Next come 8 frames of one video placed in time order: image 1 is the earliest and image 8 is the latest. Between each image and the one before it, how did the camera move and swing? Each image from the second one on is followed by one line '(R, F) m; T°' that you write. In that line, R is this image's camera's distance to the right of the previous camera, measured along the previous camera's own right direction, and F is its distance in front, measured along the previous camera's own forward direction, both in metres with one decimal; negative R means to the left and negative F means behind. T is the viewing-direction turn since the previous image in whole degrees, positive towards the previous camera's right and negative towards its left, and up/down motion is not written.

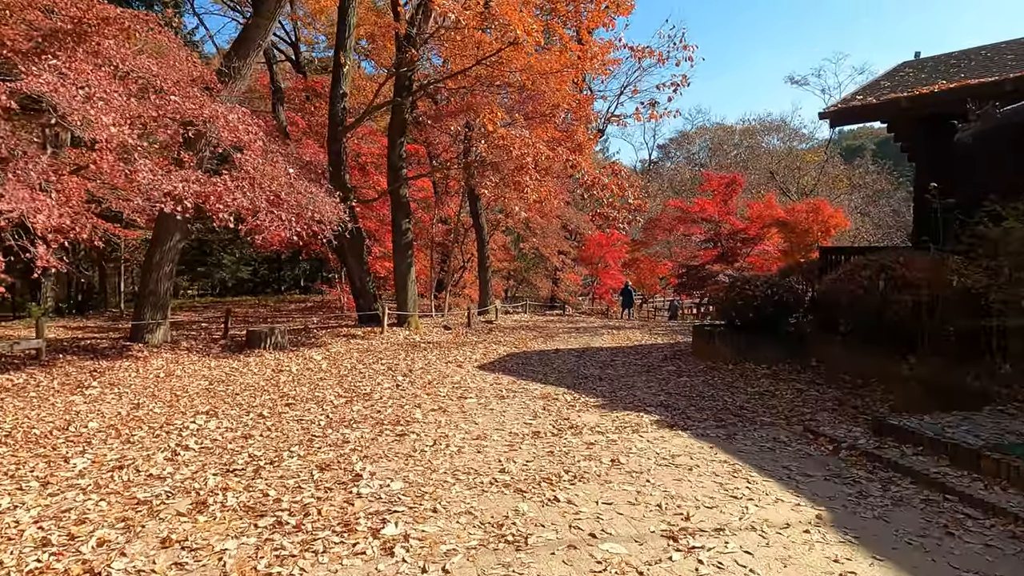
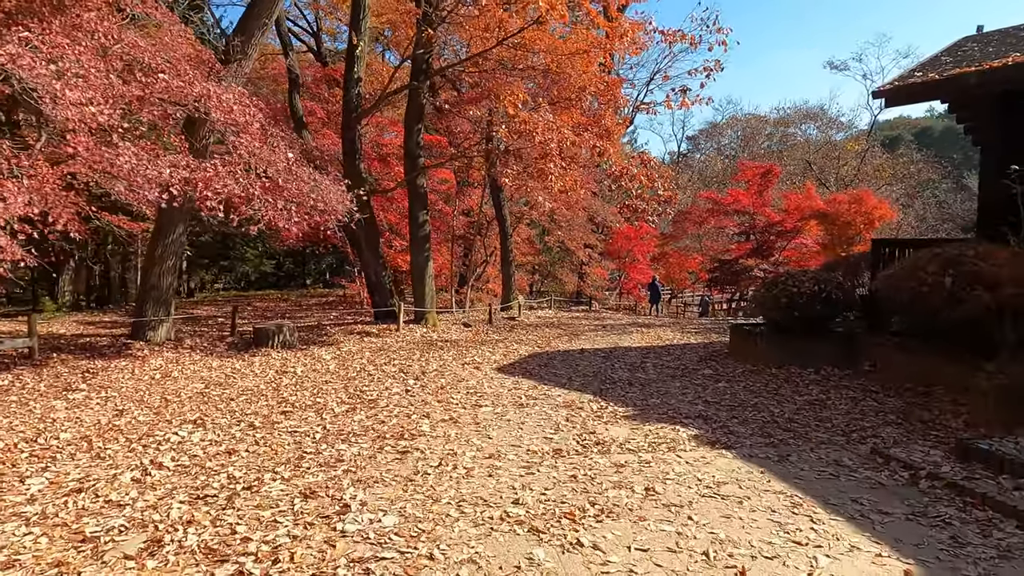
(+0.1, +0.7) m; -2°
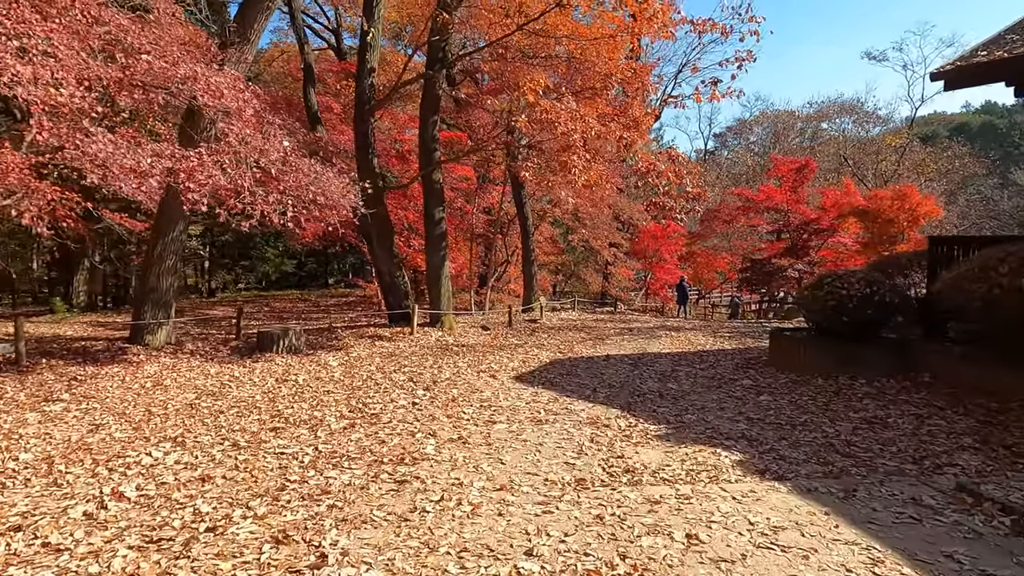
(+0.1, +0.7) m; -2°
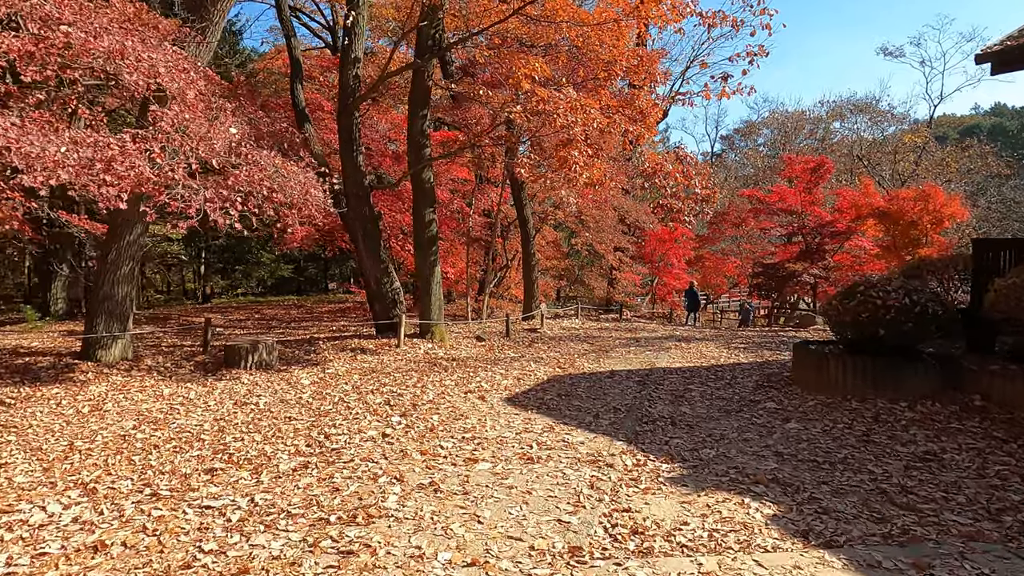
(+0.1, +0.9) m; 0°
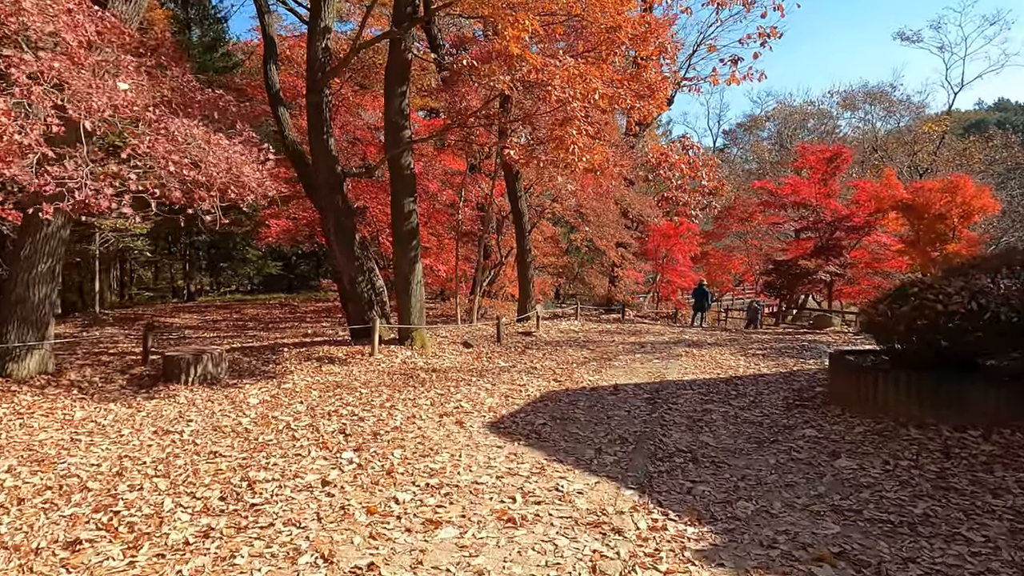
(+0.1, +1.2) m; 0°
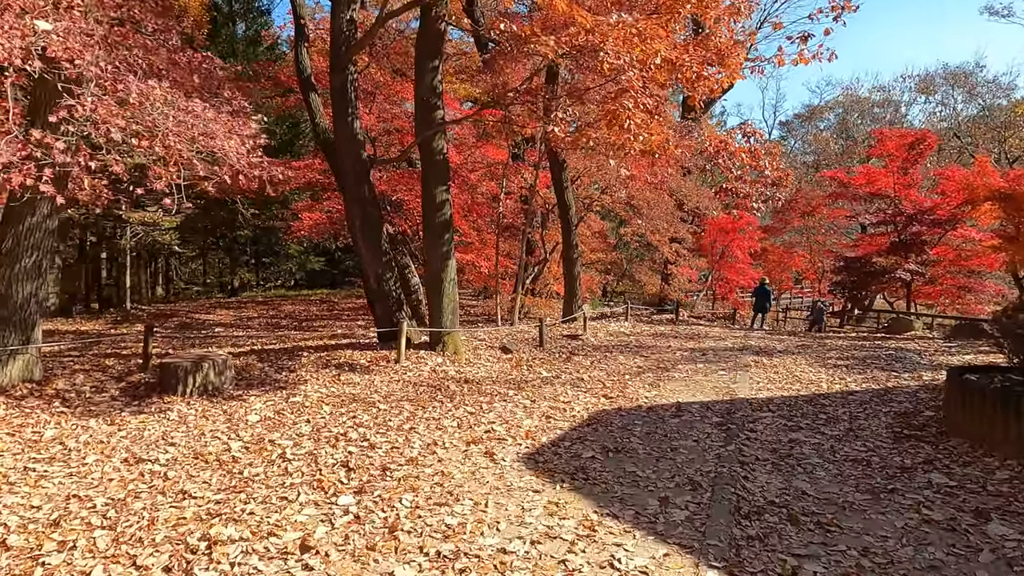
(0.0, +1.0) m; -4°
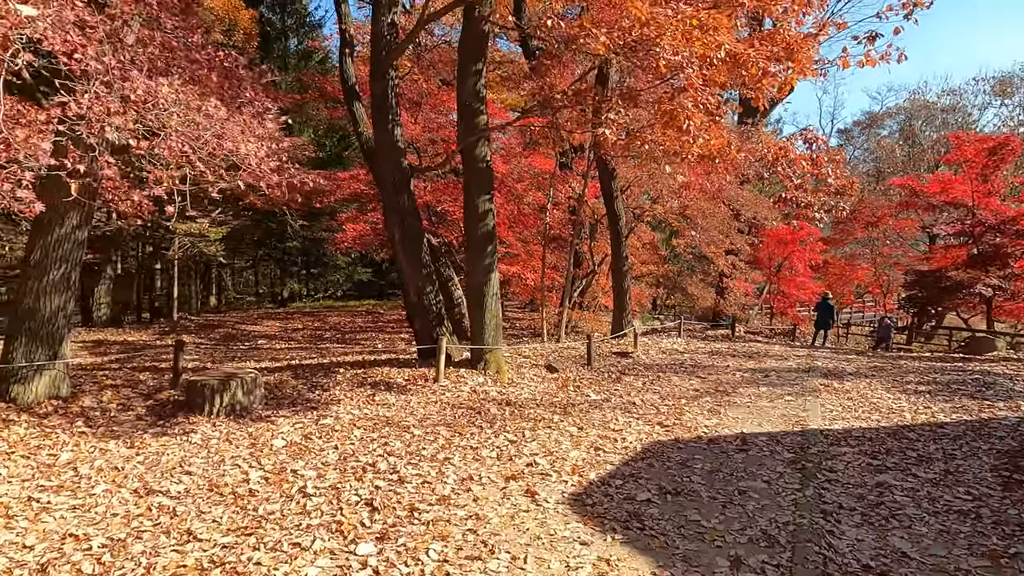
(0.0, +0.5) m; -4°
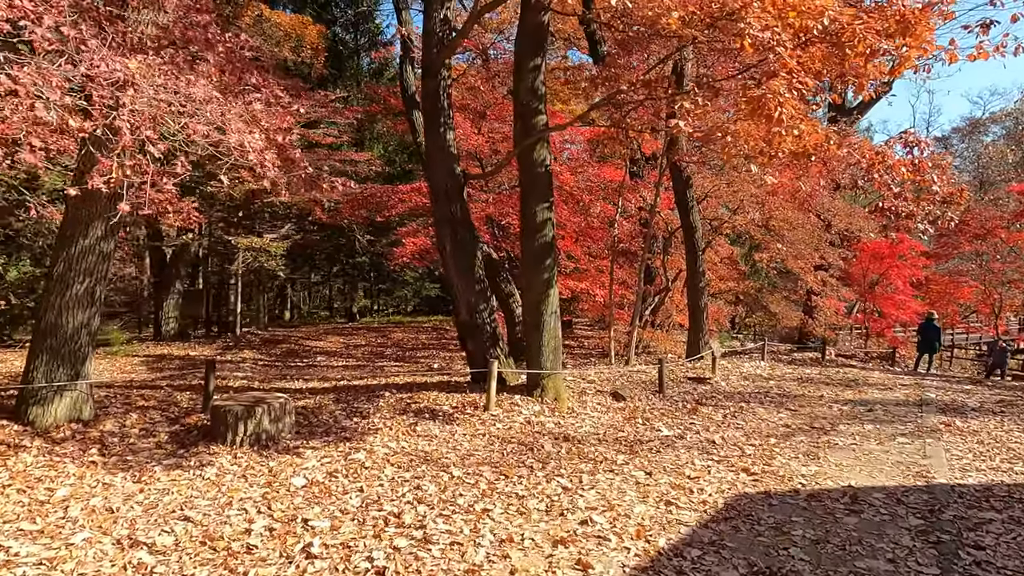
(+0.1, +0.8) m; -6°
